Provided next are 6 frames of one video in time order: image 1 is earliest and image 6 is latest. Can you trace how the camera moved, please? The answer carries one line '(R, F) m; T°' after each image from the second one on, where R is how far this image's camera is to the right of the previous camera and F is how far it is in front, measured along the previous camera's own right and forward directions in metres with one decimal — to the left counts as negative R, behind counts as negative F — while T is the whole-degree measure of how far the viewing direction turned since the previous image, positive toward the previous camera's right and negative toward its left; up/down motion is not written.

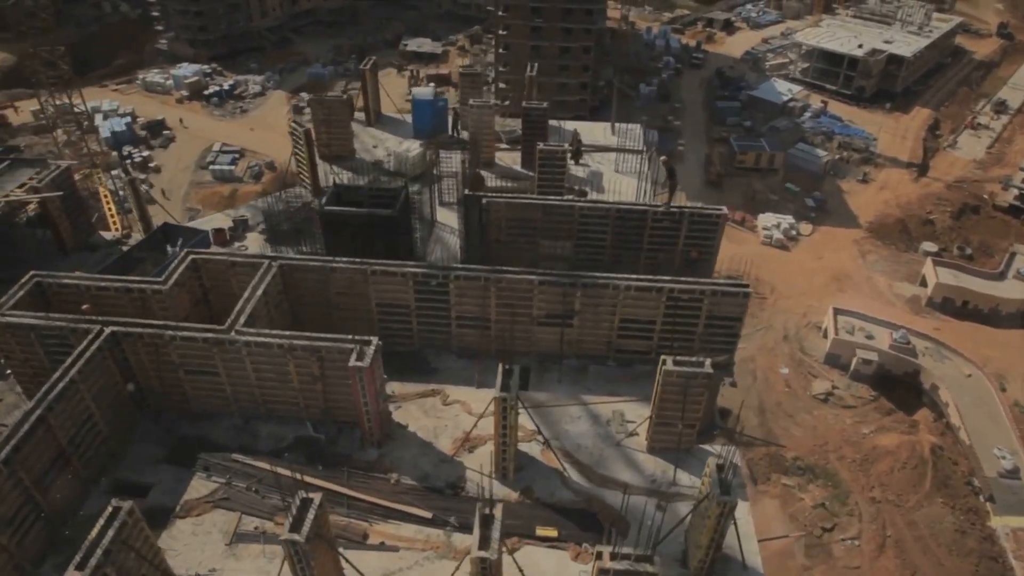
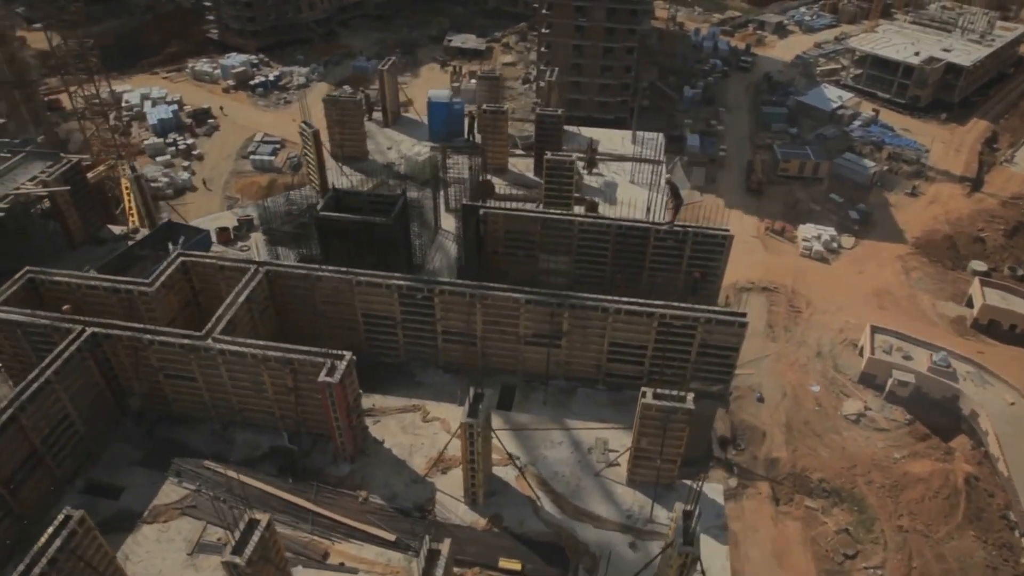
(+1.4, +0.6) m; -3°
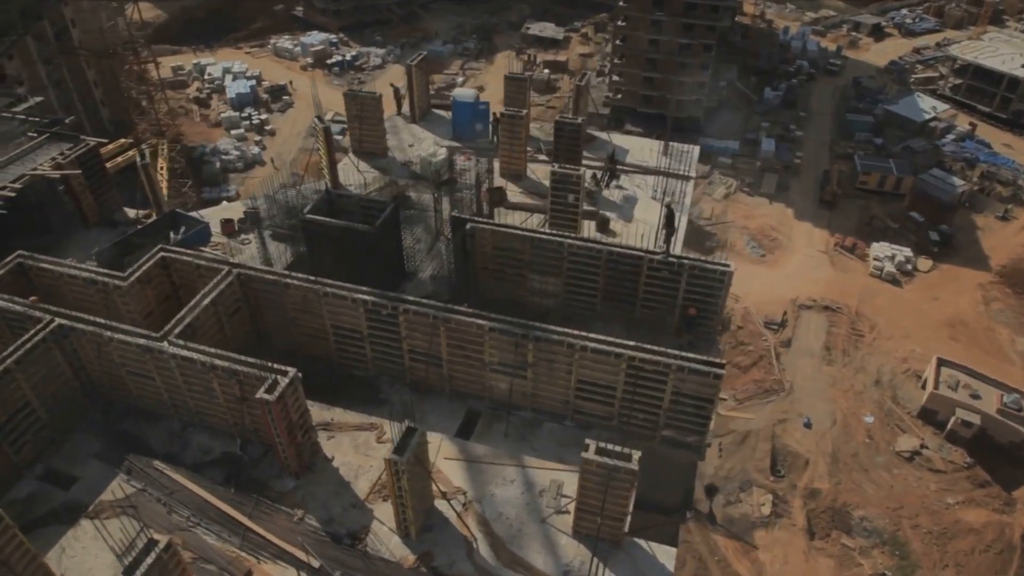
(+2.6, +1.1) m; -6°
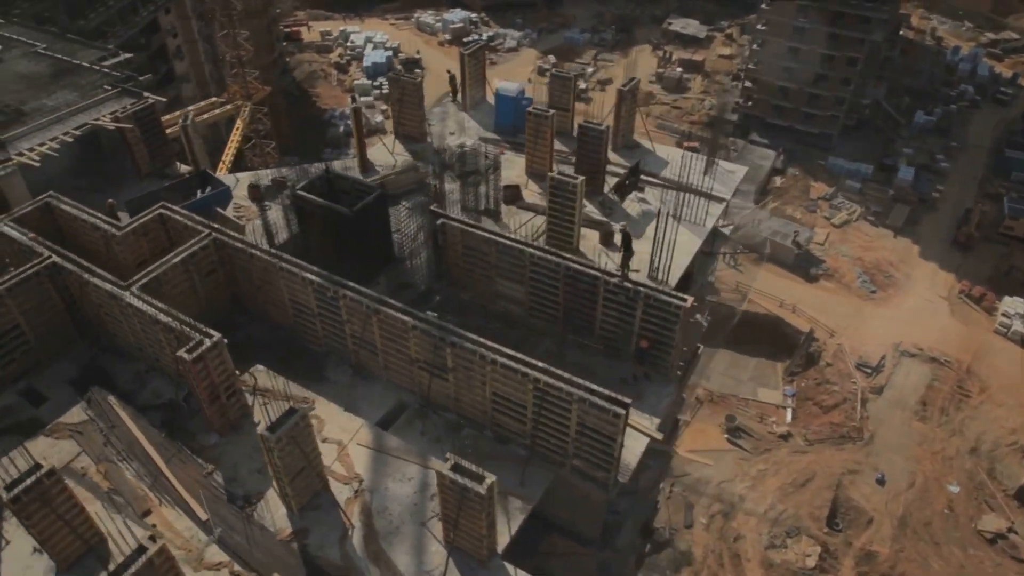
(+4.8, +0.5) m; -10°
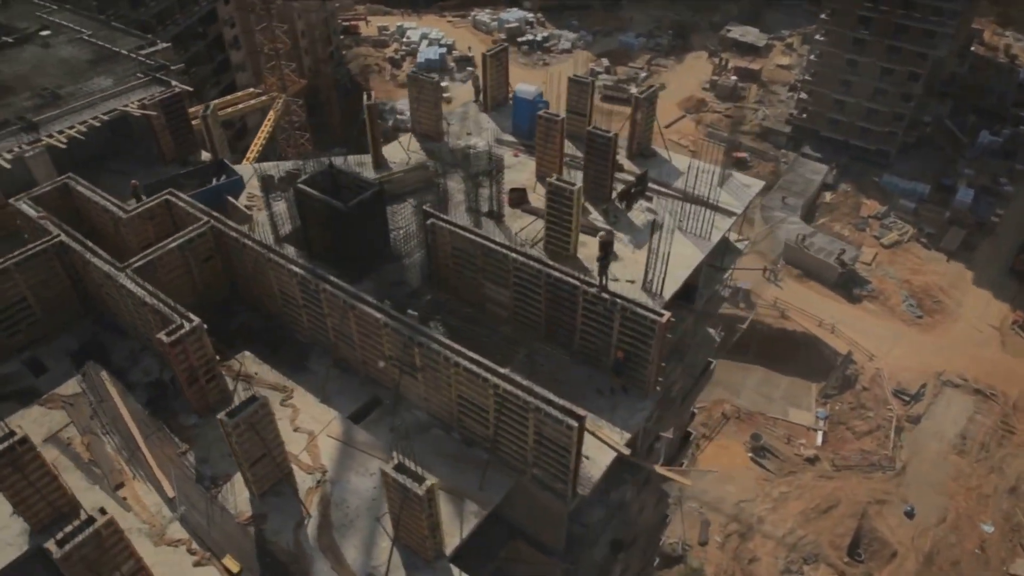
(+1.9, 0.0) m; -4°
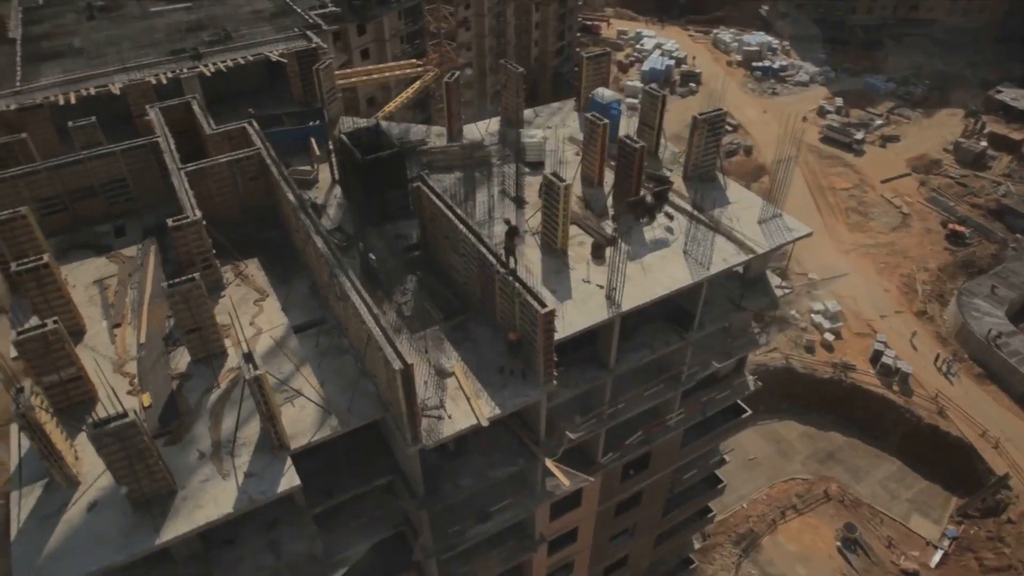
(+8.5, -0.5) m; -17°
